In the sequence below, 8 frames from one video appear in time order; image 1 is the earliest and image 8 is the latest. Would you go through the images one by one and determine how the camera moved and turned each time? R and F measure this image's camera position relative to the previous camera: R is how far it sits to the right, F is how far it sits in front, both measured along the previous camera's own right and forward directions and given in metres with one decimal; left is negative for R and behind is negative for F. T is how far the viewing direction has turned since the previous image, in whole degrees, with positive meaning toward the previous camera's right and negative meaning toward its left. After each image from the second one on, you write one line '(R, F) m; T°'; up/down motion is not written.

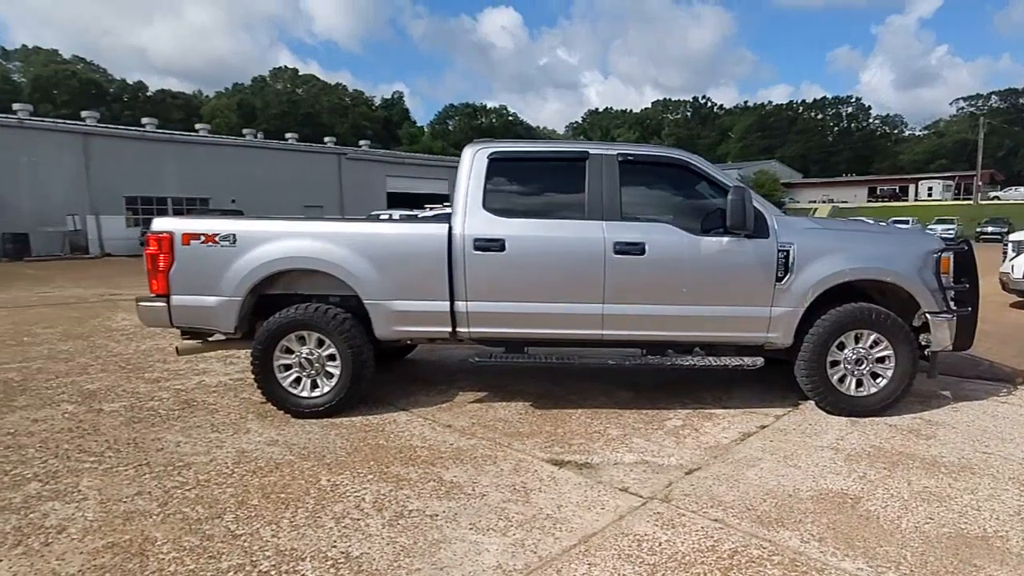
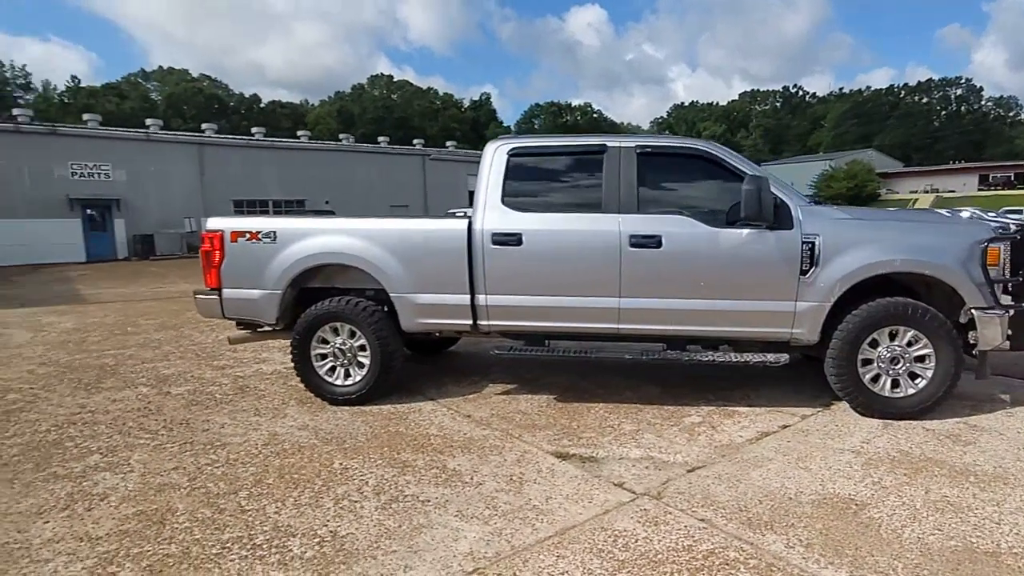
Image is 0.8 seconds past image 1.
(+0.5, 0.0) m; -8°
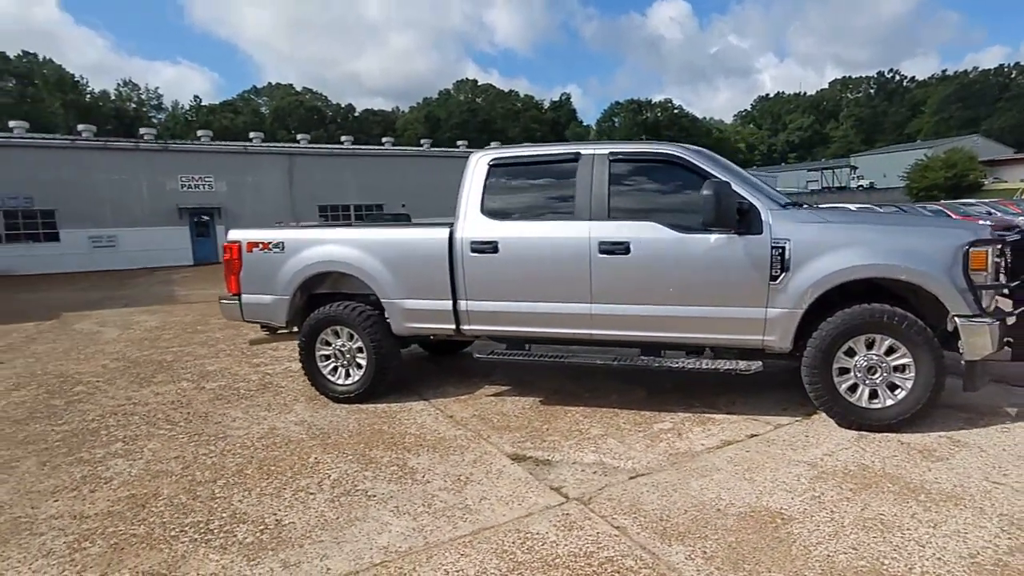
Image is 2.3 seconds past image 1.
(+0.8, -0.1) m; -8°
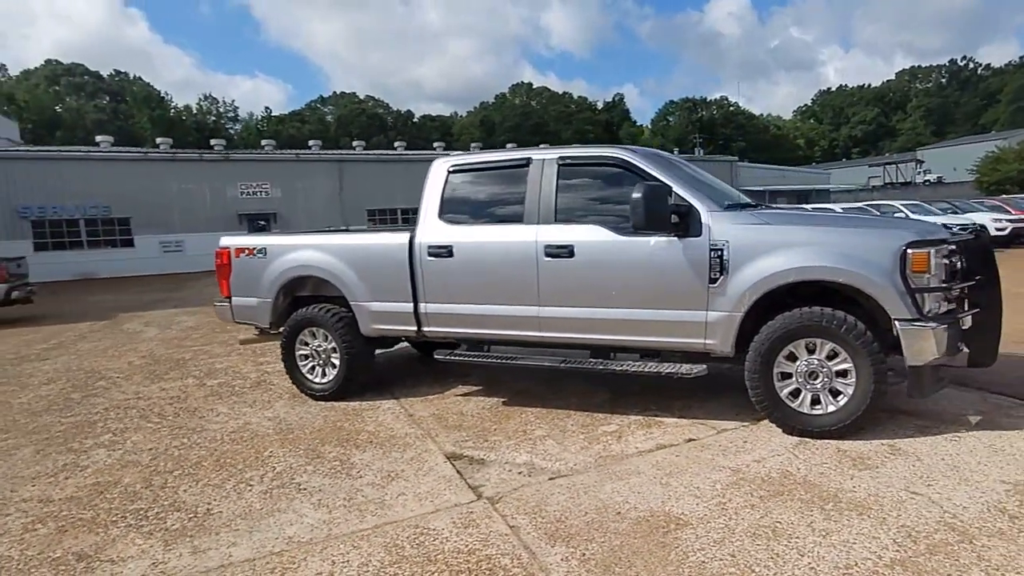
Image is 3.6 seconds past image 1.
(+0.7, 0.0) m; -5°
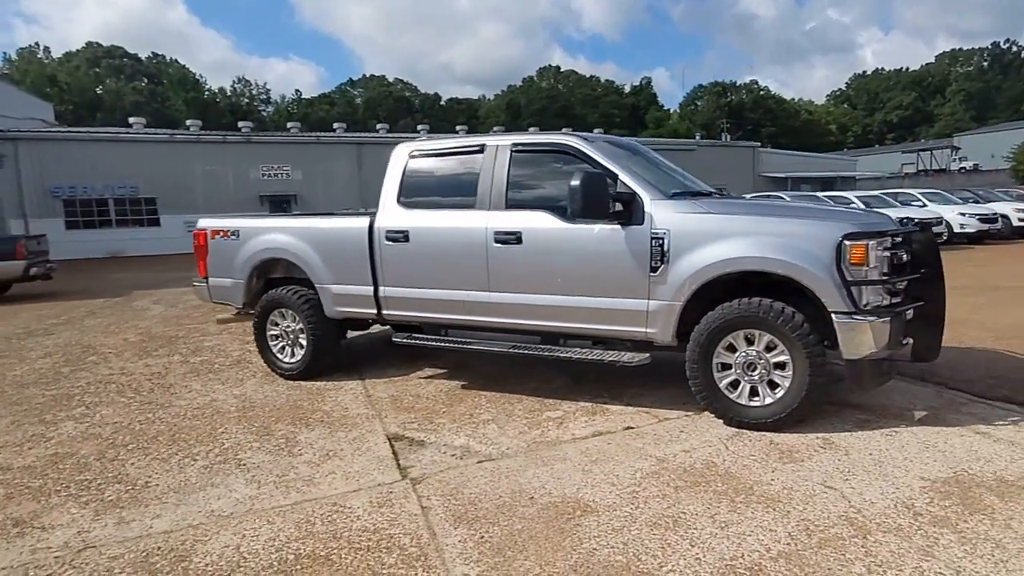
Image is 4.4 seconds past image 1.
(+0.5, 0.0) m; -2°
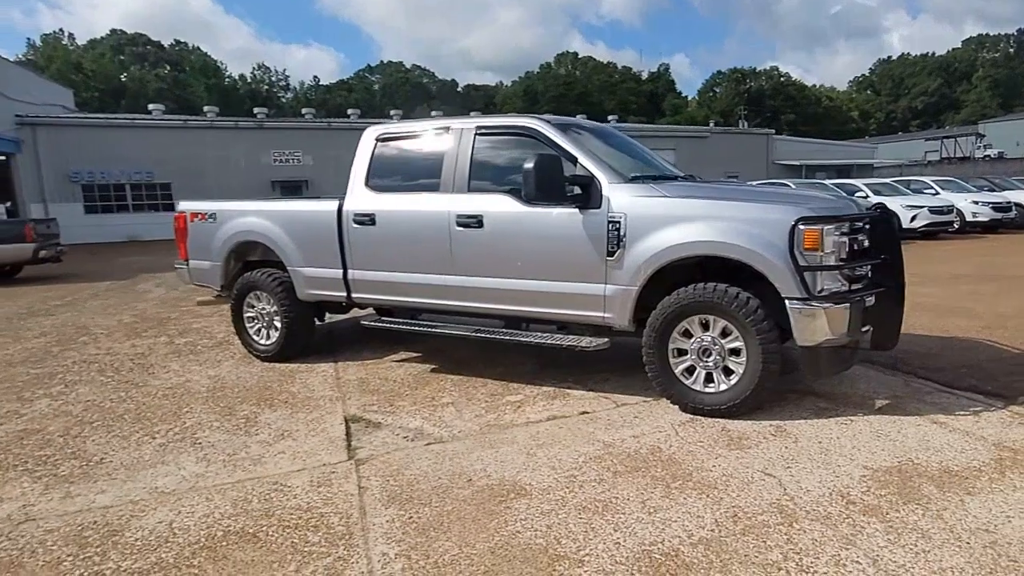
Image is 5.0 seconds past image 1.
(+0.4, 0.0) m; -2°
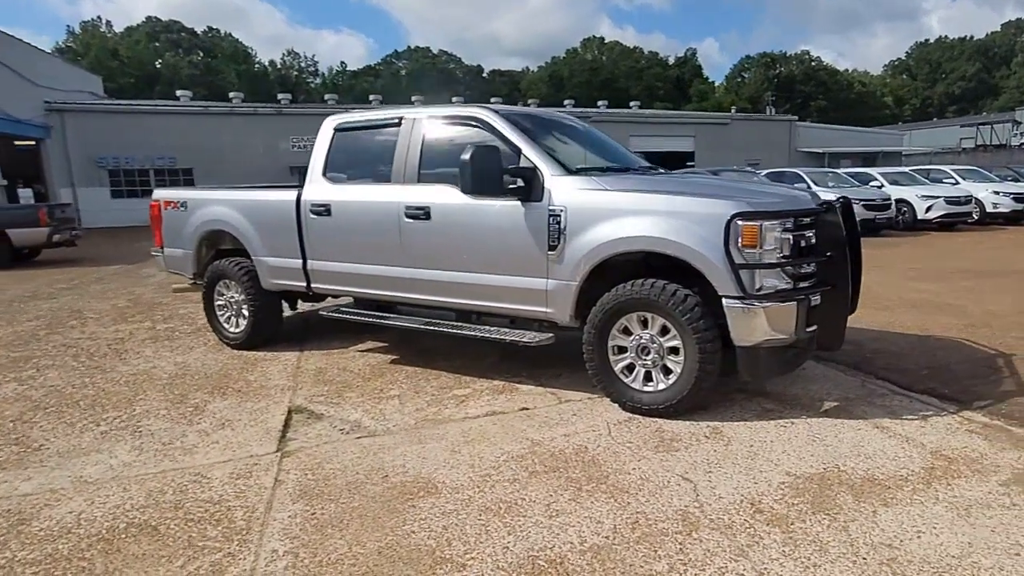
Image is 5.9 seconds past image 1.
(+0.5, +0.1) m; -2°
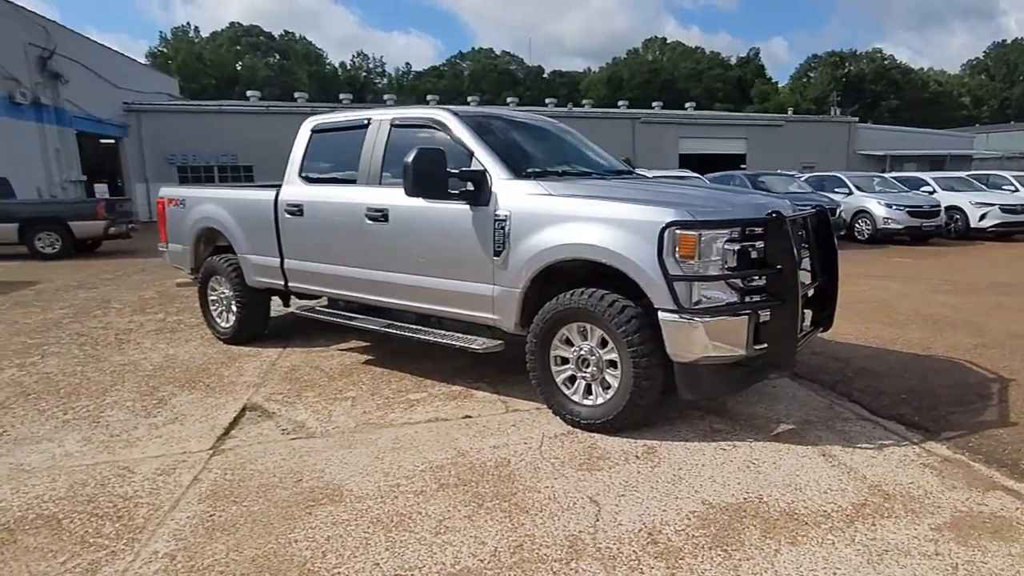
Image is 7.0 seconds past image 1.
(+0.6, +0.1) m; -5°
